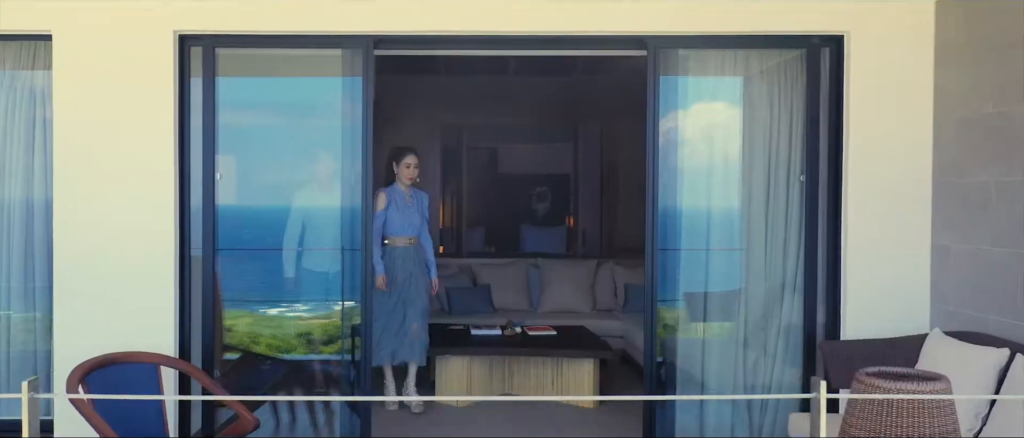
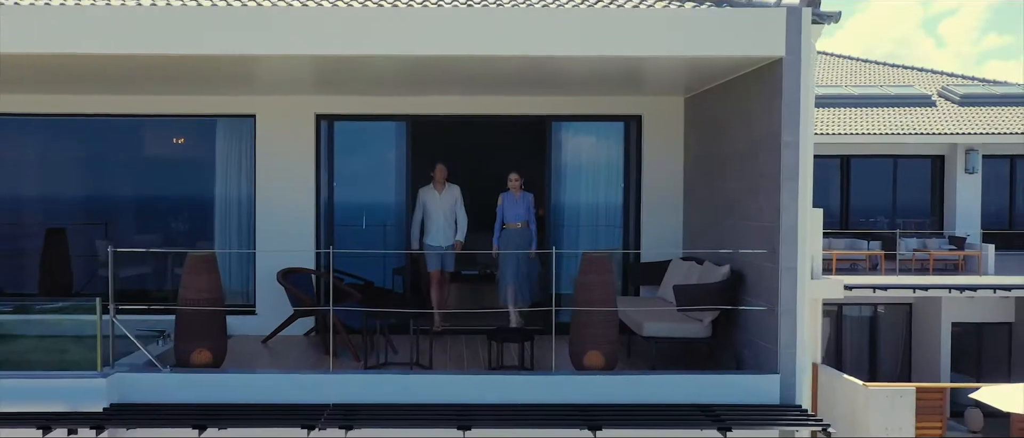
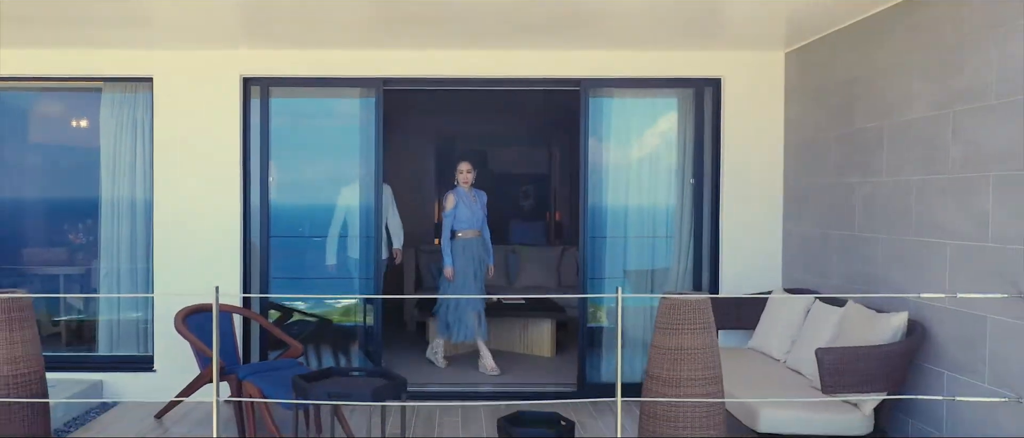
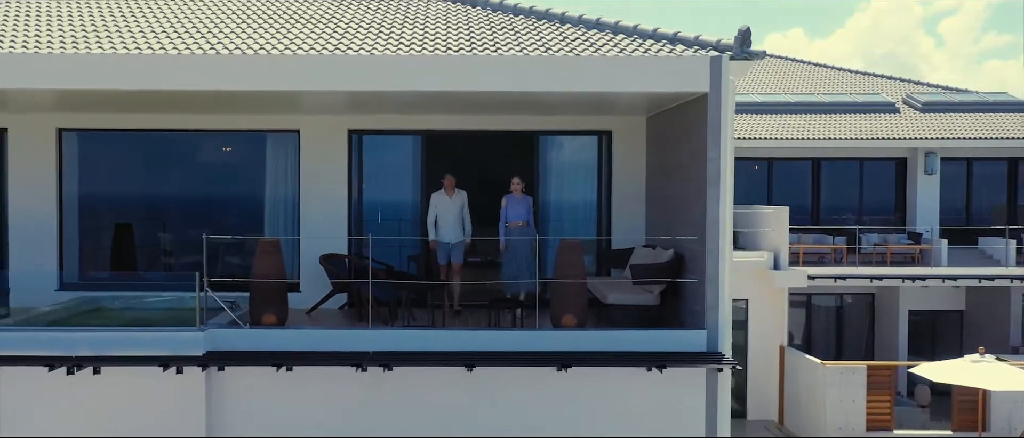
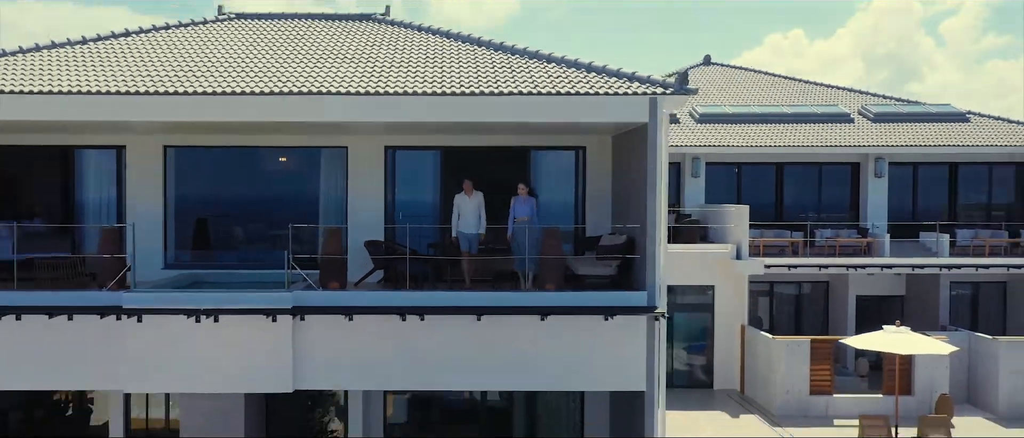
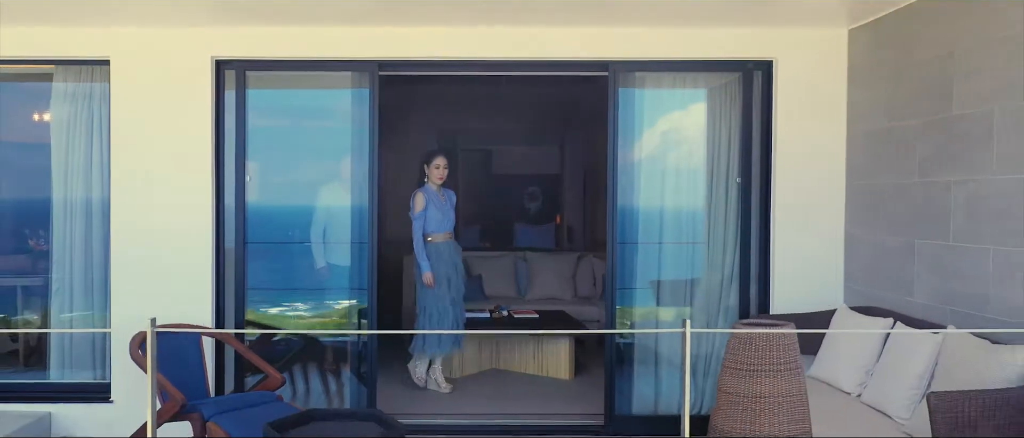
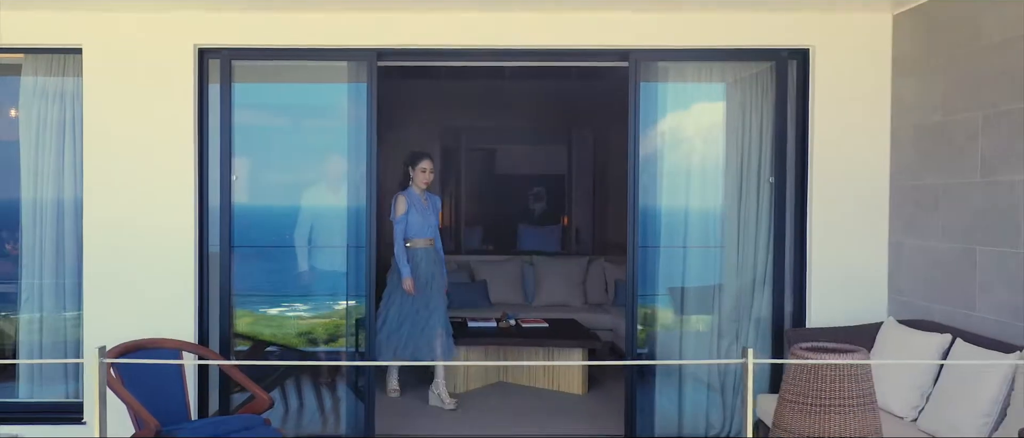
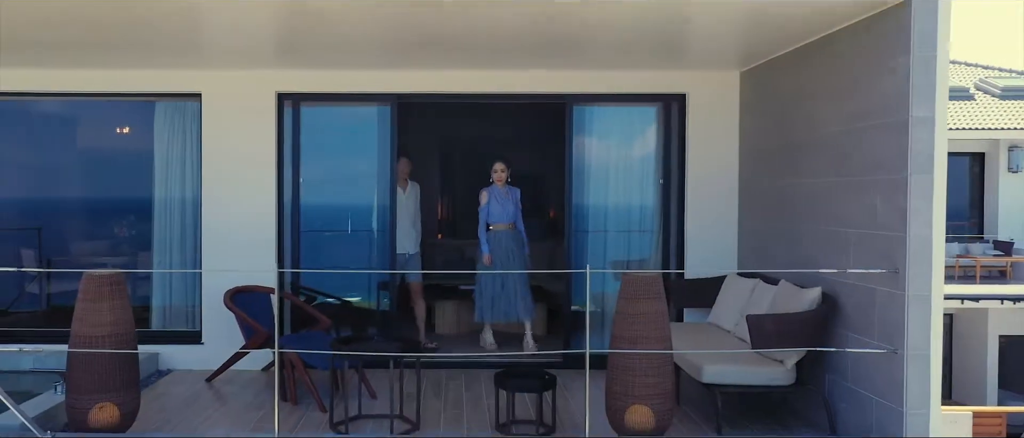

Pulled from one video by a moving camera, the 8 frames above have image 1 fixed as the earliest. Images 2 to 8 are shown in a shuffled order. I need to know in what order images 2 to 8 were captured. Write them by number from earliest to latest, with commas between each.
7, 6, 3, 8, 2, 4, 5
